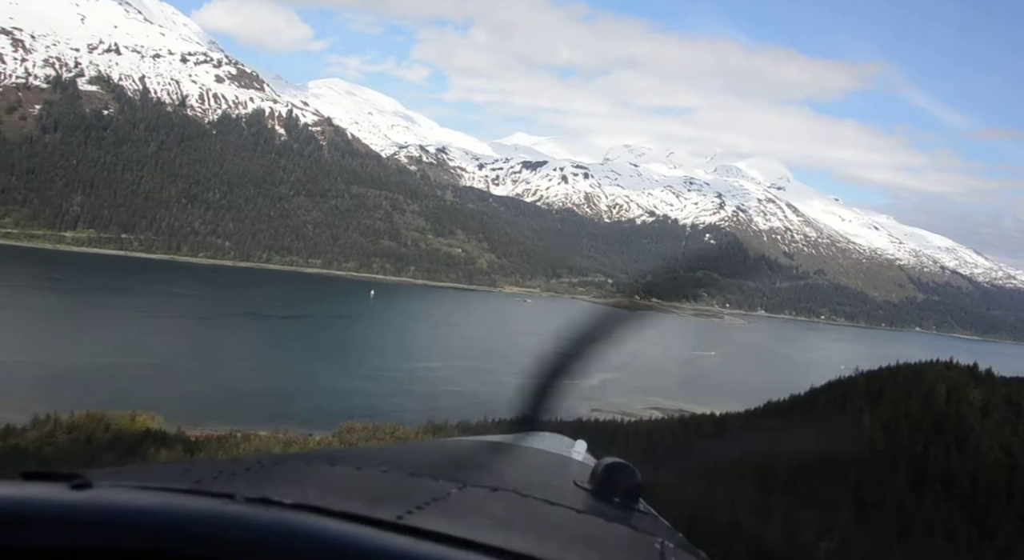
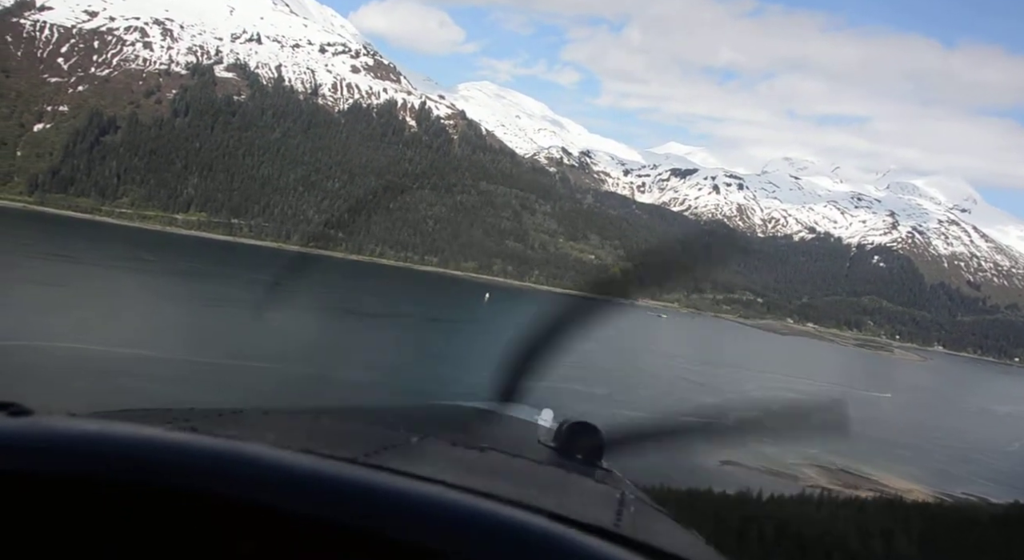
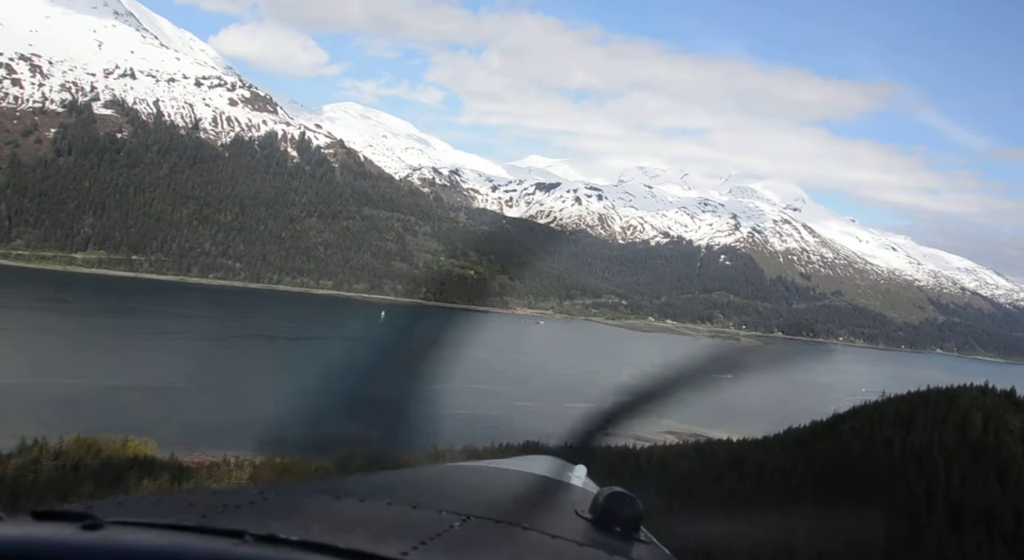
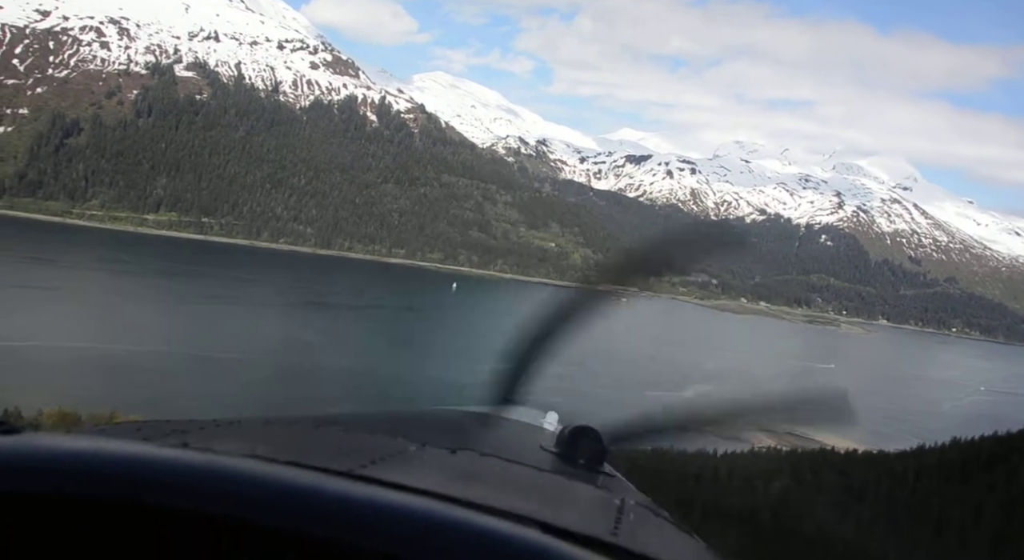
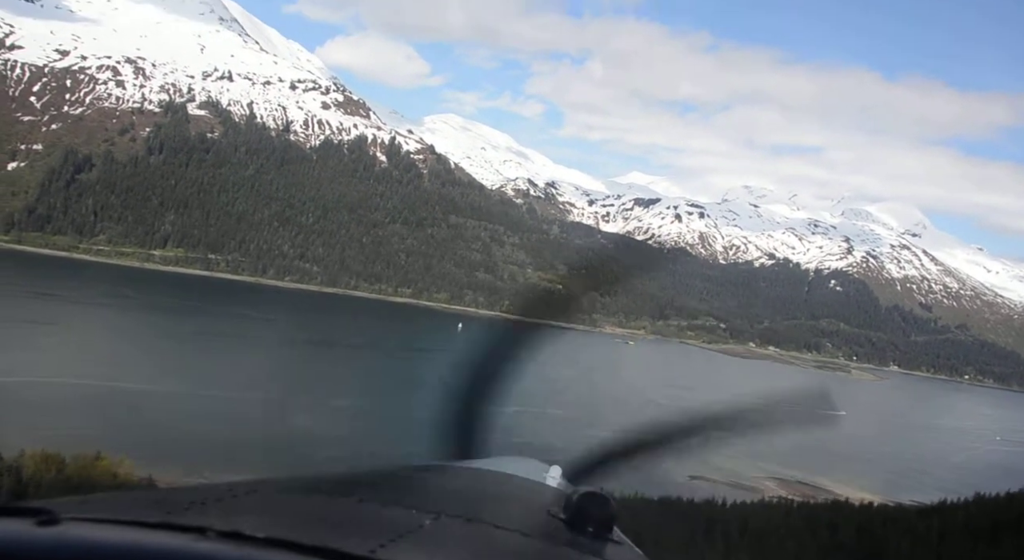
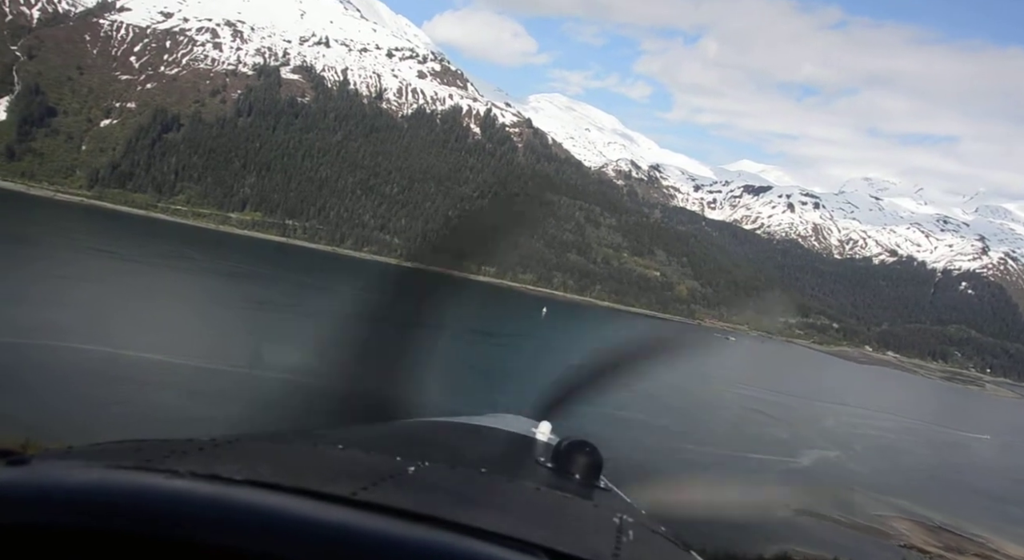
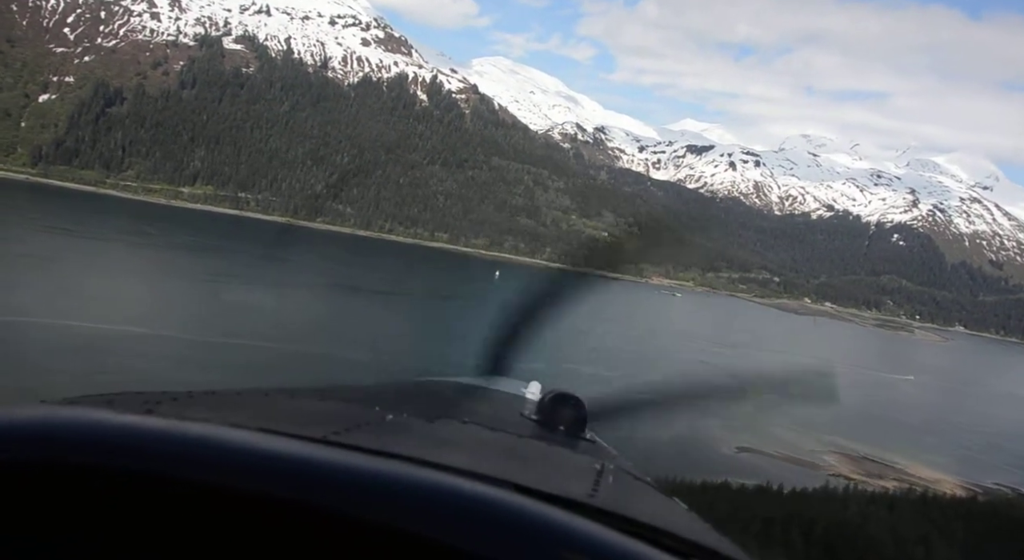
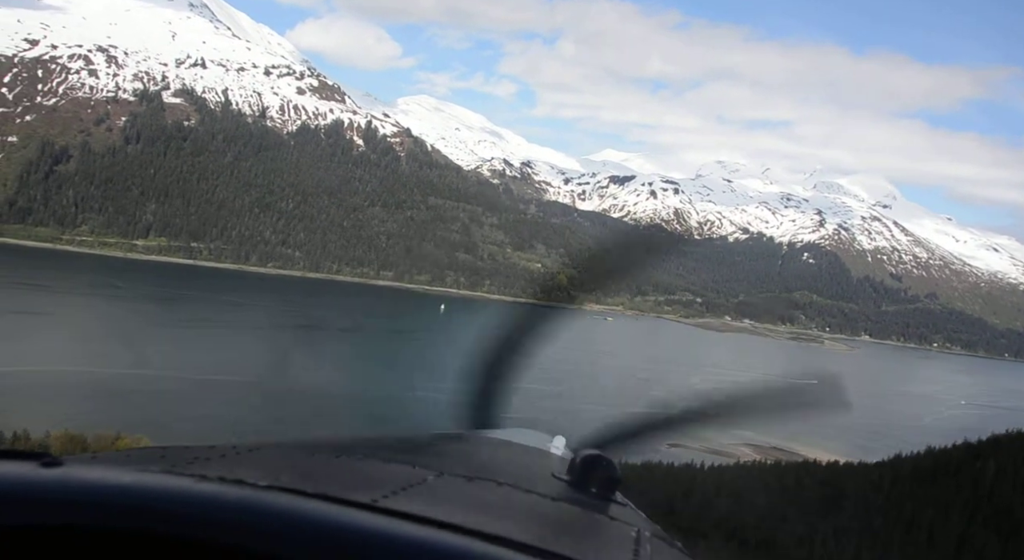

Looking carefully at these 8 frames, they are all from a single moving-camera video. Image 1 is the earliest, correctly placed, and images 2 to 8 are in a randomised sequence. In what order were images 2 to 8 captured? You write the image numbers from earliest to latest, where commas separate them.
3, 8, 4, 5, 2, 7, 6
